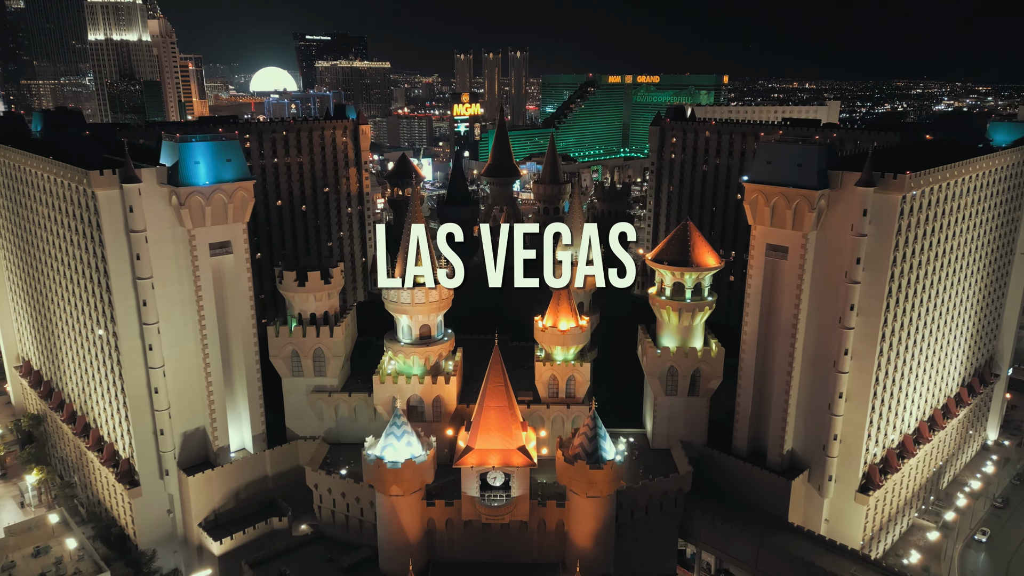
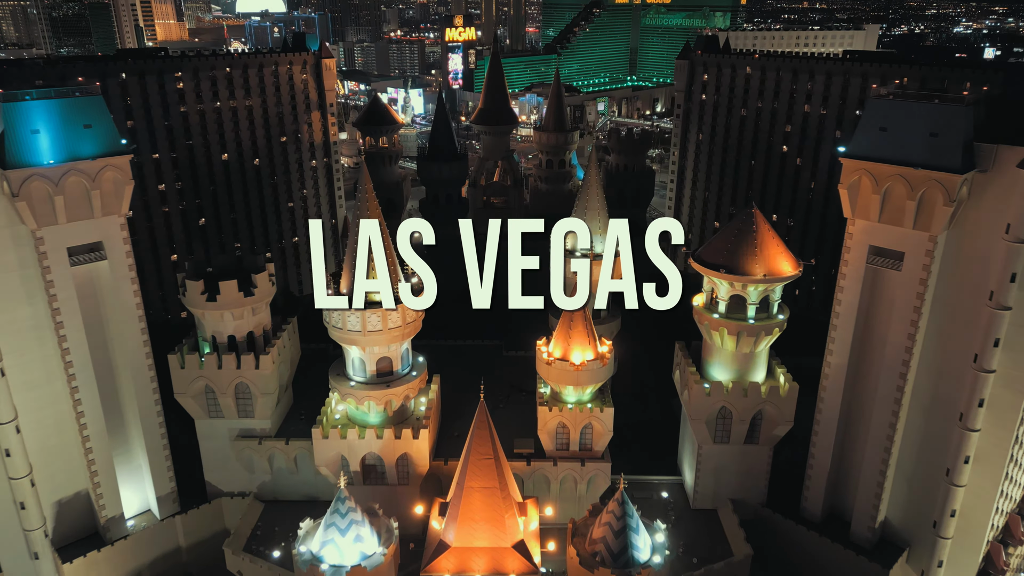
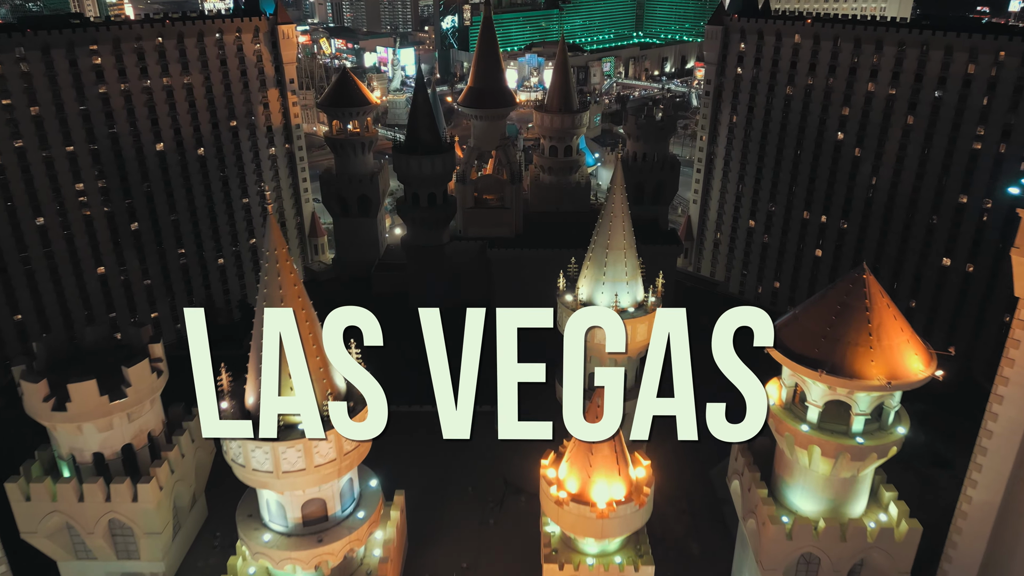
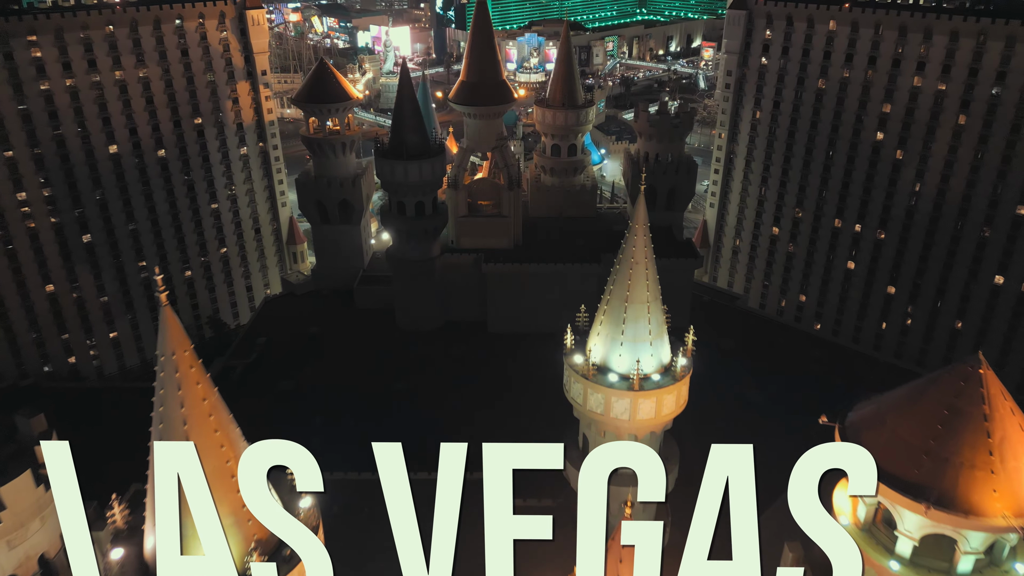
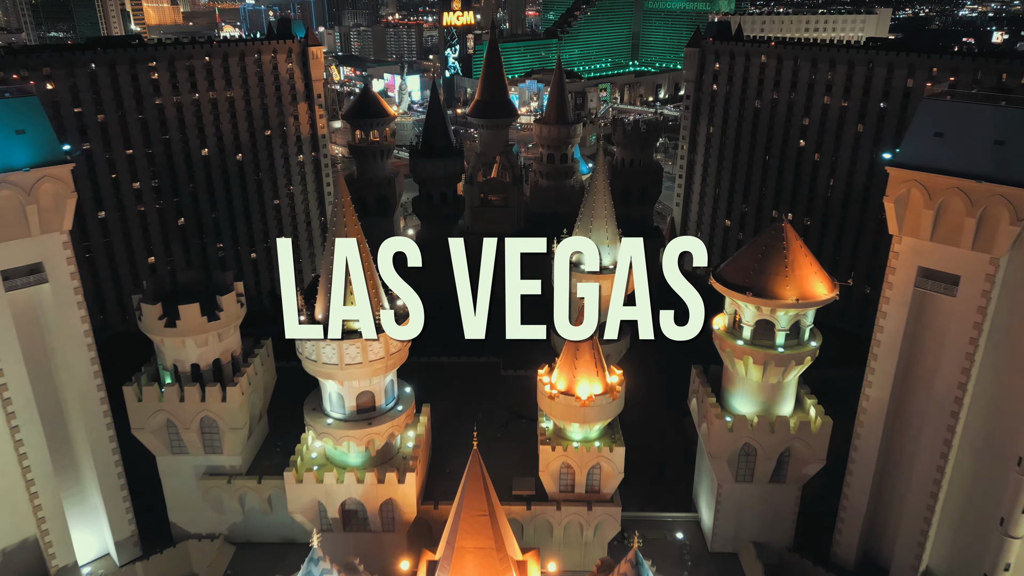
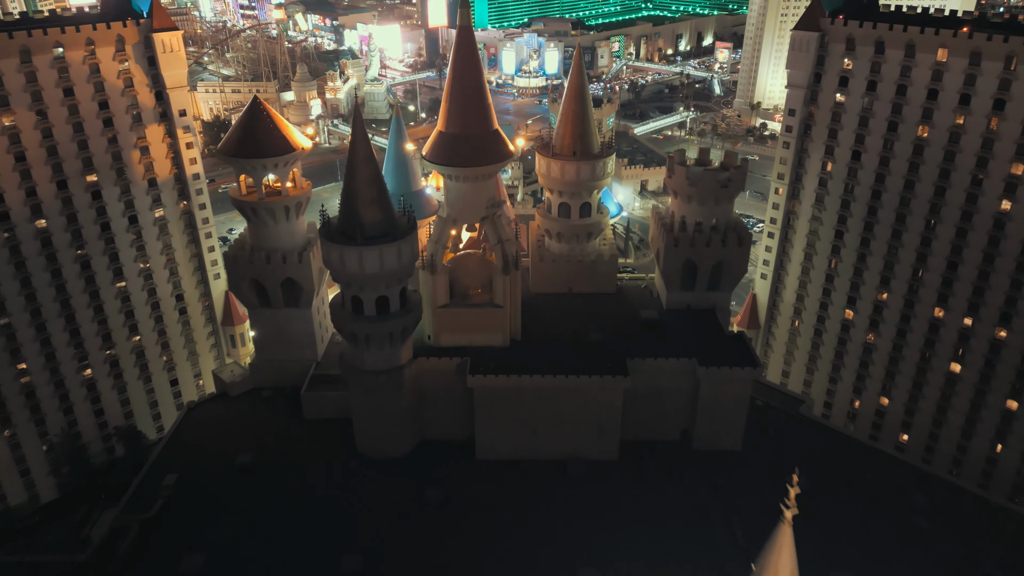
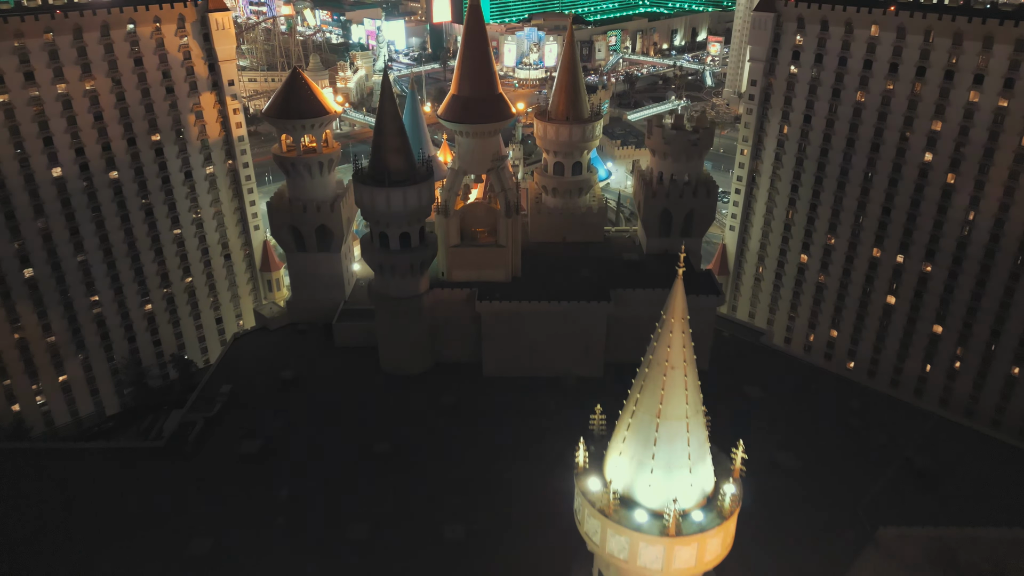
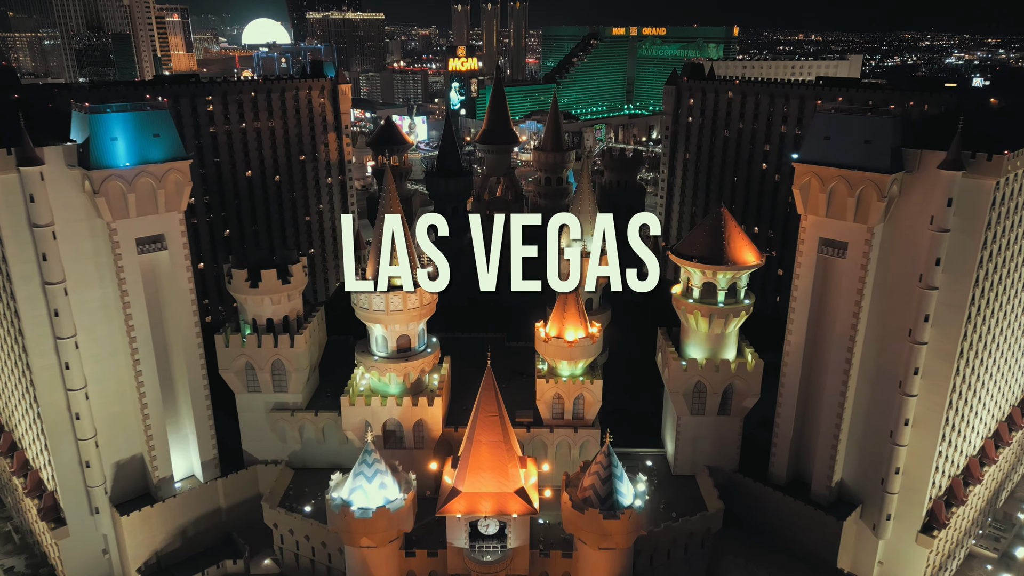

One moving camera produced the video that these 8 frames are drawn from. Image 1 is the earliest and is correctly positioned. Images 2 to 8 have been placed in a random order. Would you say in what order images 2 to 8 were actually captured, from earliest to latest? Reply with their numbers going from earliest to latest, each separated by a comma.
8, 2, 5, 3, 4, 7, 6
